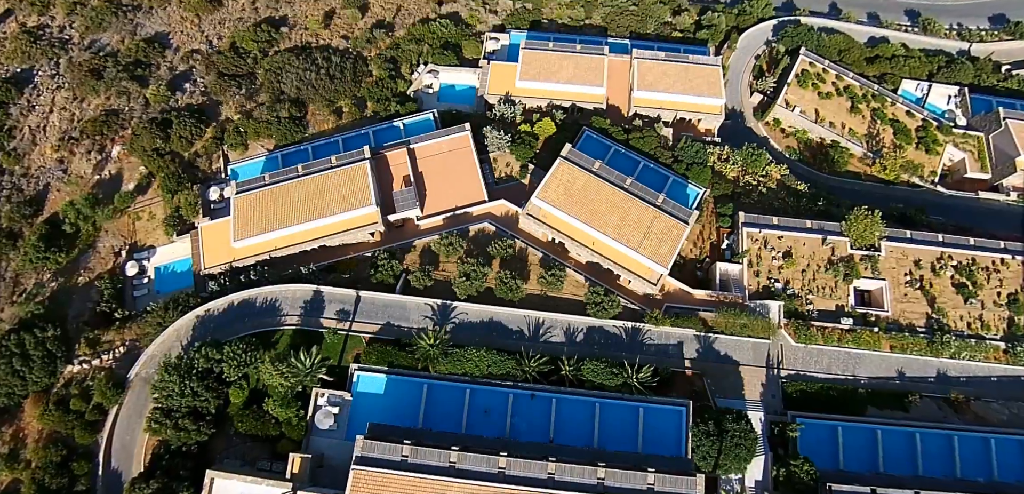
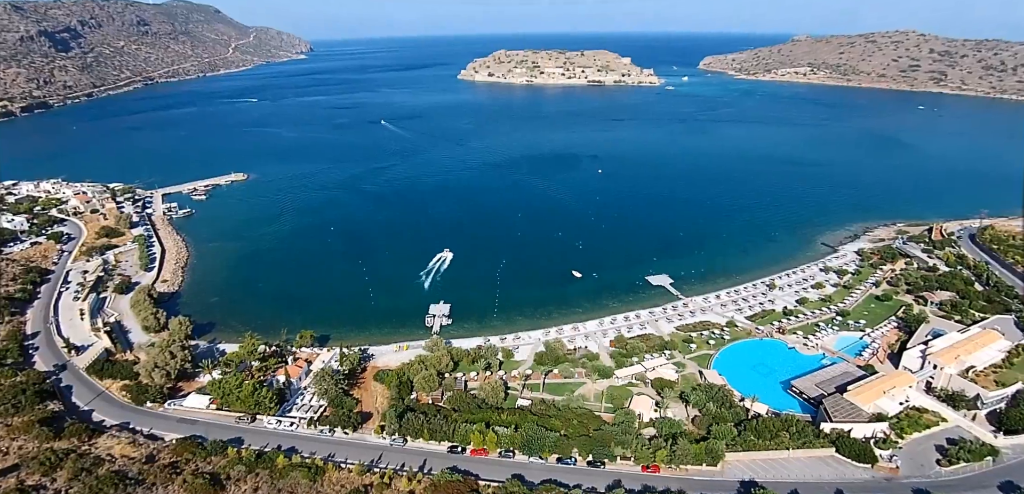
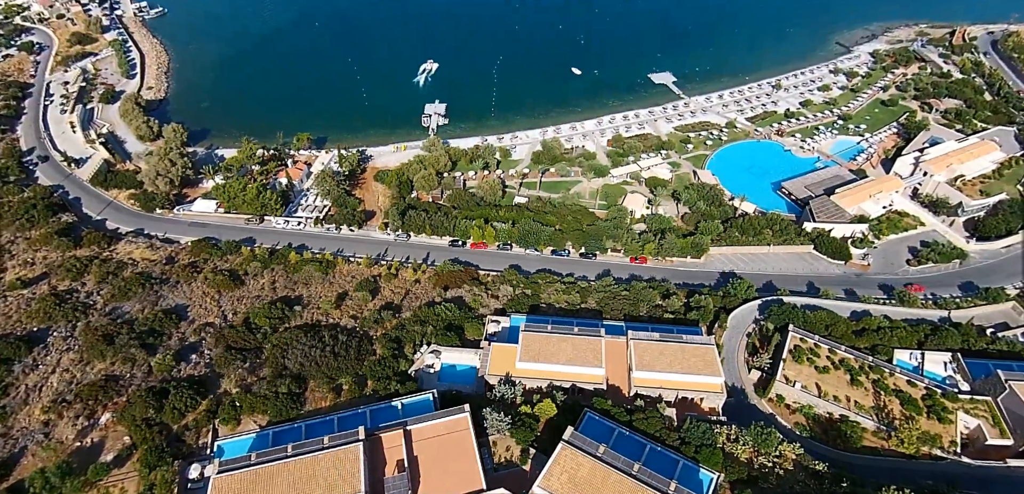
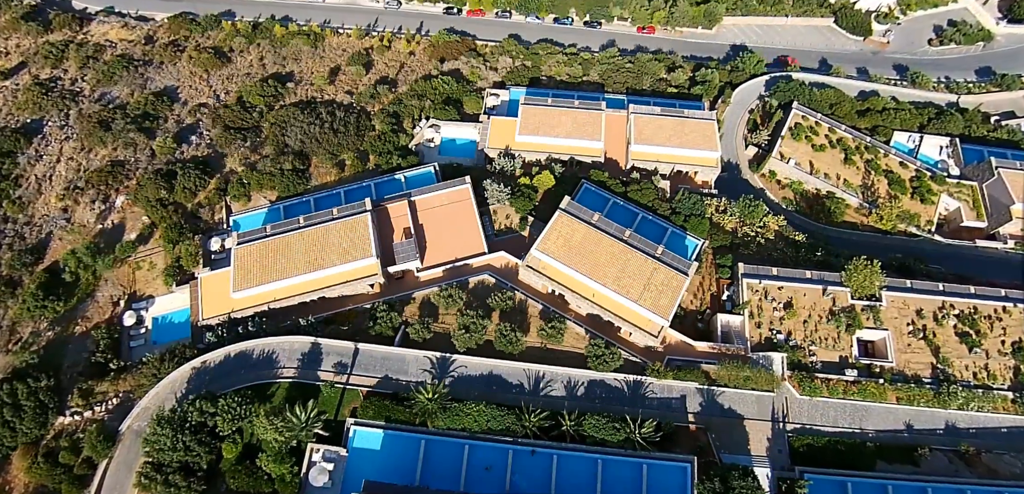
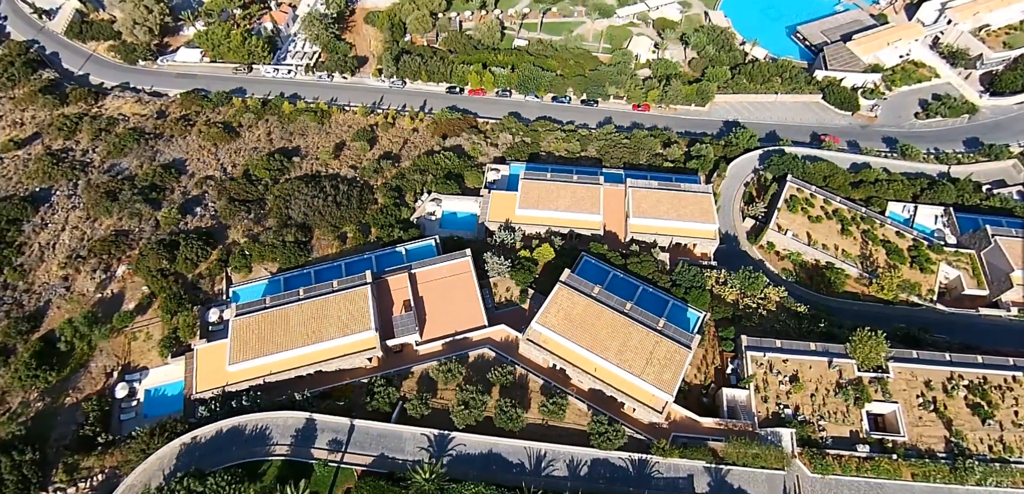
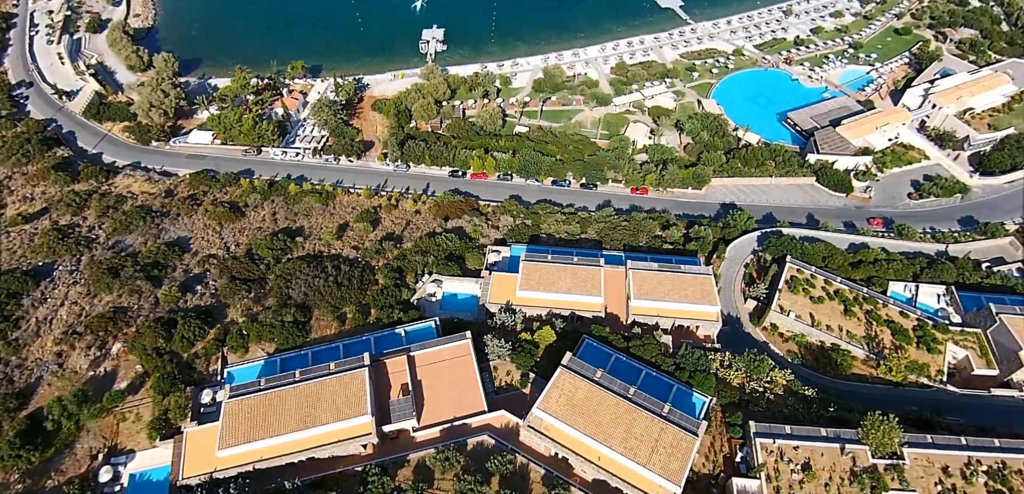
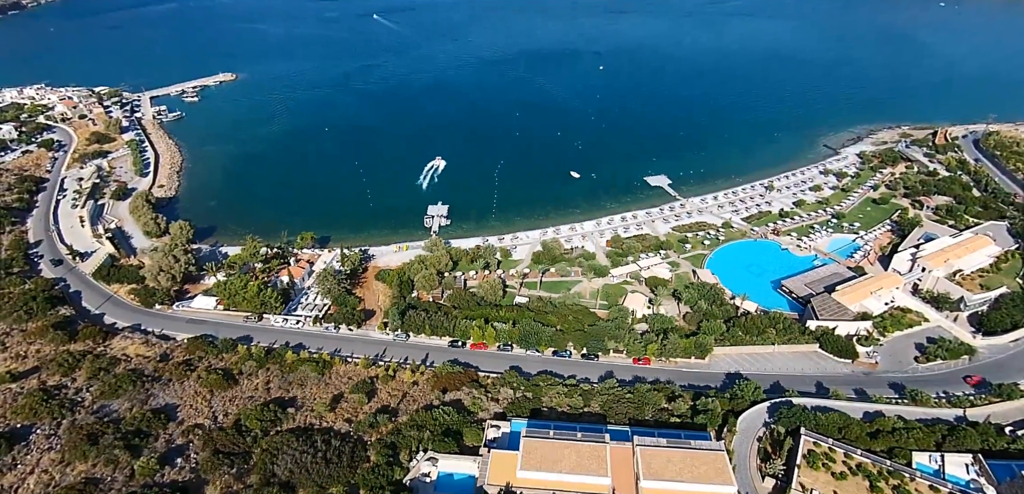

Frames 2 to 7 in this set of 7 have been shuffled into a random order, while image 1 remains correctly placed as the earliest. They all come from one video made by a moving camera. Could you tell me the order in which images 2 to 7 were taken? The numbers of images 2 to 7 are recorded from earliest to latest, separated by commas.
4, 5, 6, 3, 7, 2
